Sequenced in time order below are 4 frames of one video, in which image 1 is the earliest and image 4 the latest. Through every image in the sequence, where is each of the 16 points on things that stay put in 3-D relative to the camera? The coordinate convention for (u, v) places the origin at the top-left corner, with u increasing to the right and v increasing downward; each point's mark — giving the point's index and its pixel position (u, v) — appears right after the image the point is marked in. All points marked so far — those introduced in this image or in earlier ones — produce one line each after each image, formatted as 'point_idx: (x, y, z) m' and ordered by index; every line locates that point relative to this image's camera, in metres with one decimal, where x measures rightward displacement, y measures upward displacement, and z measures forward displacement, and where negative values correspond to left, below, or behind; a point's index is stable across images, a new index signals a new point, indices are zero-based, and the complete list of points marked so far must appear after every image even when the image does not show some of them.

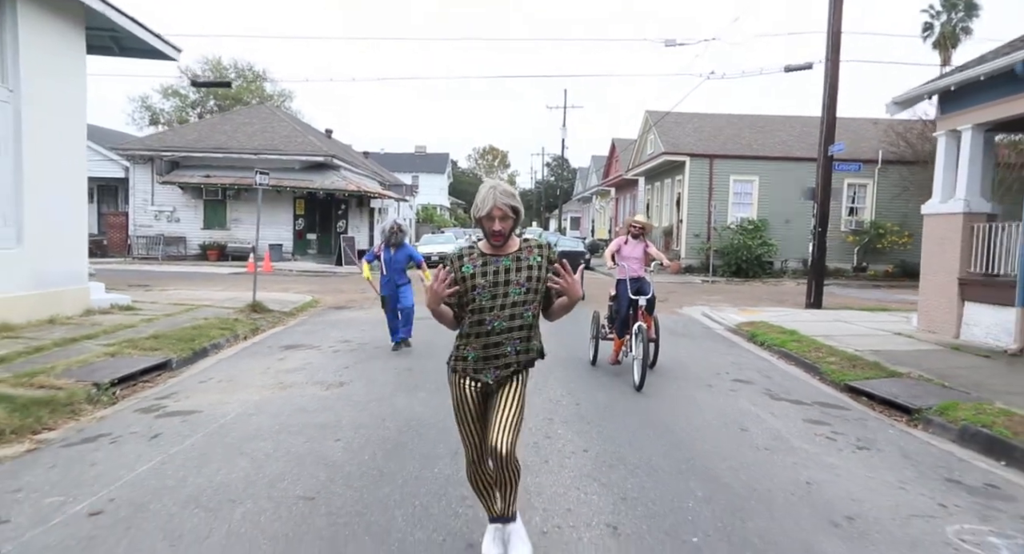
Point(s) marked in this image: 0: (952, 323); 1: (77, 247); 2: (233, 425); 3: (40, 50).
0: (+6.9, -0.7, +10.3) m
1: (-6.9, +0.5, +10.3) m
2: (-2.4, -1.2, +5.6) m
3: (-6.7, +3.2, +9.3) m
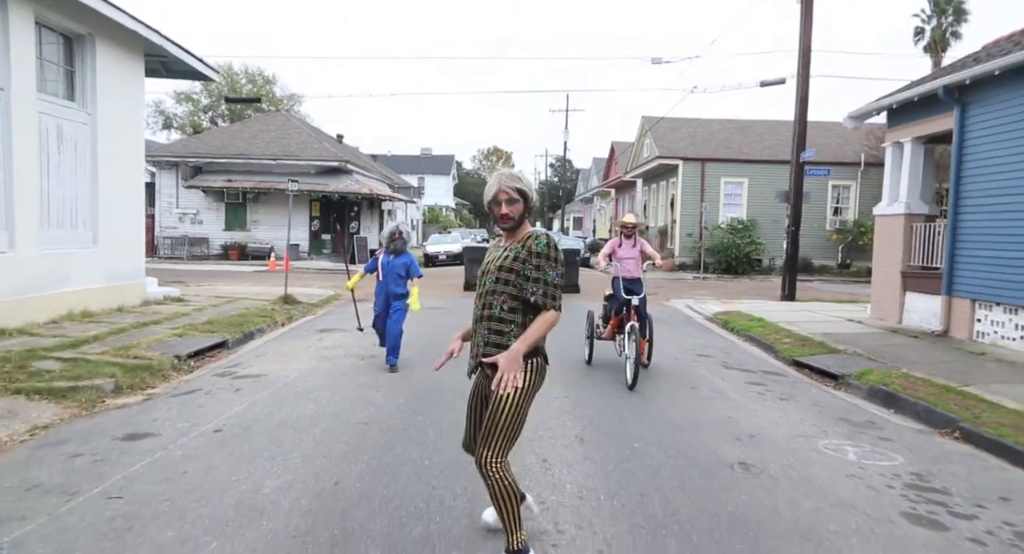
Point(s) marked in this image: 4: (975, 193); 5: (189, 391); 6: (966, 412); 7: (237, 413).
0: (+6.9, -0.6, +11.8) m
1: (-6.8, +0.5, +12.0) m
2: (-2.4, -1.2, +7.2) m
3: (-6.7, +3.3, +11.0) m
4: (+7.0, +1.3, +10.0) m
5: (-3.4, -1.2, +6.9) m
6: (+4.3, -1.3, +6.2) m
7: (-2.5, -1.2, +5.9) m
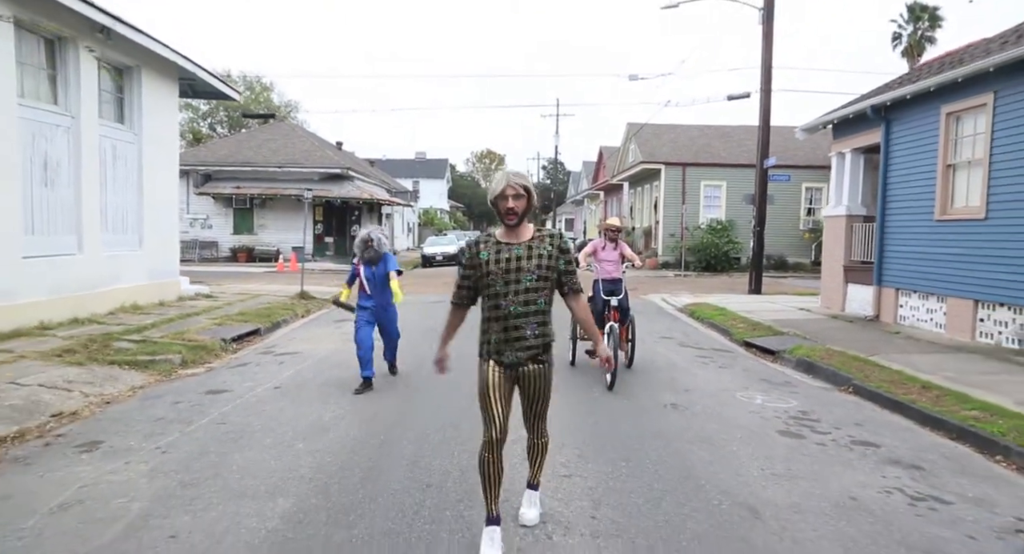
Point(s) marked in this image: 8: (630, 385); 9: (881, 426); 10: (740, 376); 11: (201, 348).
0: (+6.7, -0.5, +13.5) m
1: (-7.0, +0.6, +13.6) m
2: (-2.5, -1.1, +8.8) m
3: (-6.9, +3.3, +12.6) m
4: (+6.9, +1.4, +11.7) m
5: (-3.5, -1.1, +8.5) m
6: (+4.2, -1.2, +7.9) m
7: (-2.6, -1.2, +7.6) m
8: (+1.4, -1.2, +7.4) m
9: (+3.4, -1.4, +6.0) m
10: (+2.8, -1.2, +8.1) m
11: (-4.3, -1.0, +9.1) m
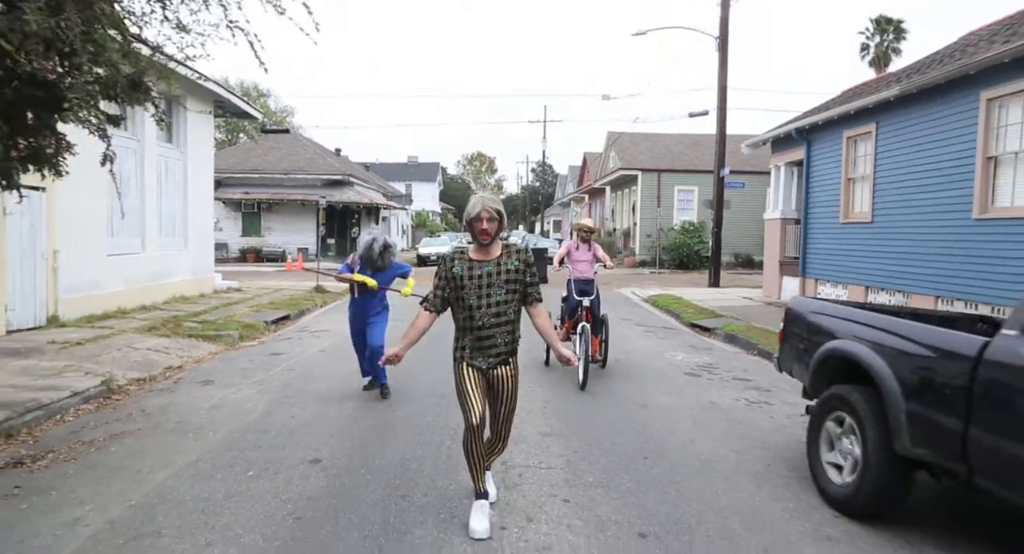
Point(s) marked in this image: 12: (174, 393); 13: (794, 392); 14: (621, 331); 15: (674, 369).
0: (+6.4, -0.3, +16.0) m
1: (-7.3, +0.7, +15.8) m
2: (-2.7, -1.0, +11.2) m
3: (-7.2, +3.4, +14.9) m
4: (+6.6, +1.6, +14.2) m
5: (-3.7, -1.0, +10.9) m
6: (+4.0, -1.0, +10.4) m
7: (-2.8, -1.0, +9.9) m
8: (+1.1, -1.1, +9.8) m
9: (+3.2, -1.2, +8.4) m
10: (+2.6, -1.1, +10.5) m
11: (-4.5, -0.9, +11.4) m
12: (-3.6, -1.2, +6.9) m
13: (+3.1, -1.3, +7.2) m
14: (+2.0, -1.0, +11.9) m
15: (+2.1, -1.2, +8.4) m
